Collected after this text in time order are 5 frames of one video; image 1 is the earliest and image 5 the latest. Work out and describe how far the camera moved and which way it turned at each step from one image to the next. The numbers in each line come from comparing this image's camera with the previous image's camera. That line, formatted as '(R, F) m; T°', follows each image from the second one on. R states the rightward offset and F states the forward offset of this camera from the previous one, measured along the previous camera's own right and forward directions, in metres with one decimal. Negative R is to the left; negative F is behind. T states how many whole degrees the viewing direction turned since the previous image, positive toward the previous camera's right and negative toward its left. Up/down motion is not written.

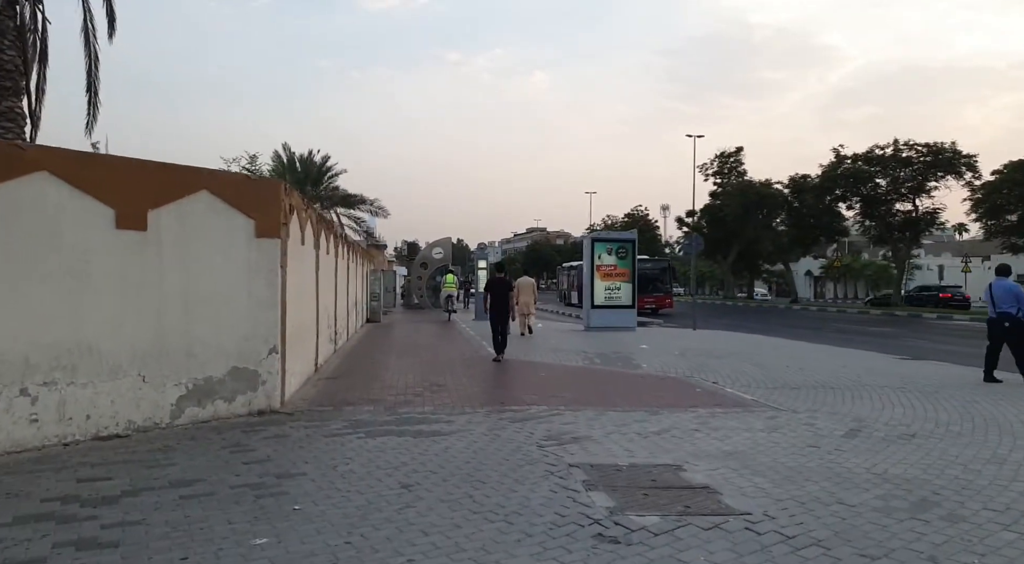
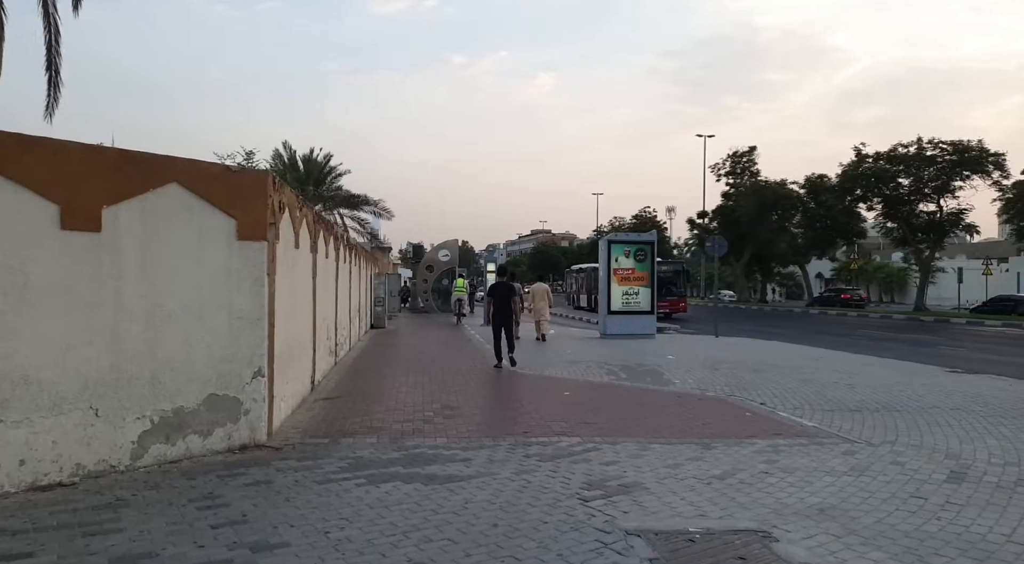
(-0.2, +1.2) m; 0°
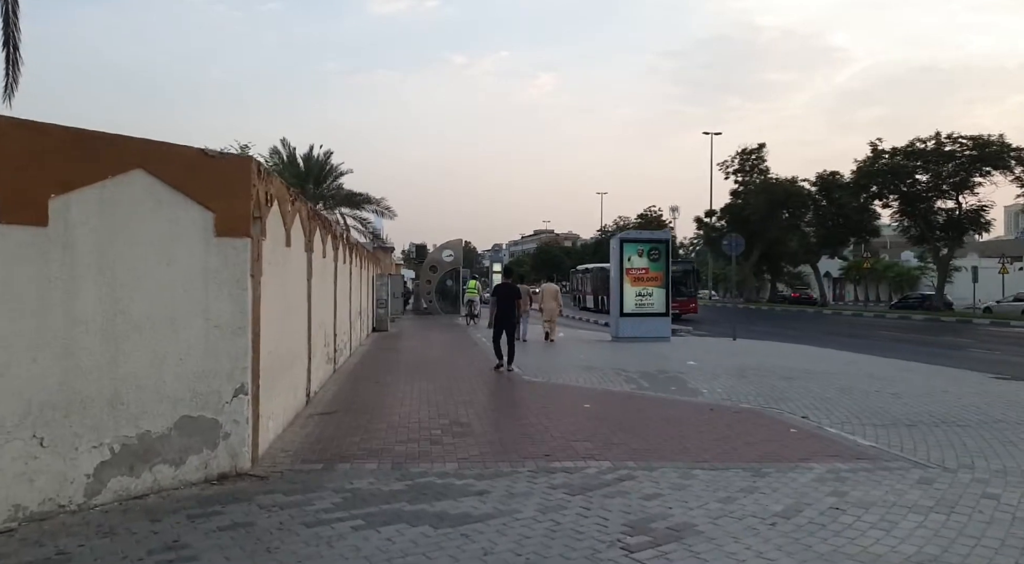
(-0.1, +0.9) m; 0°
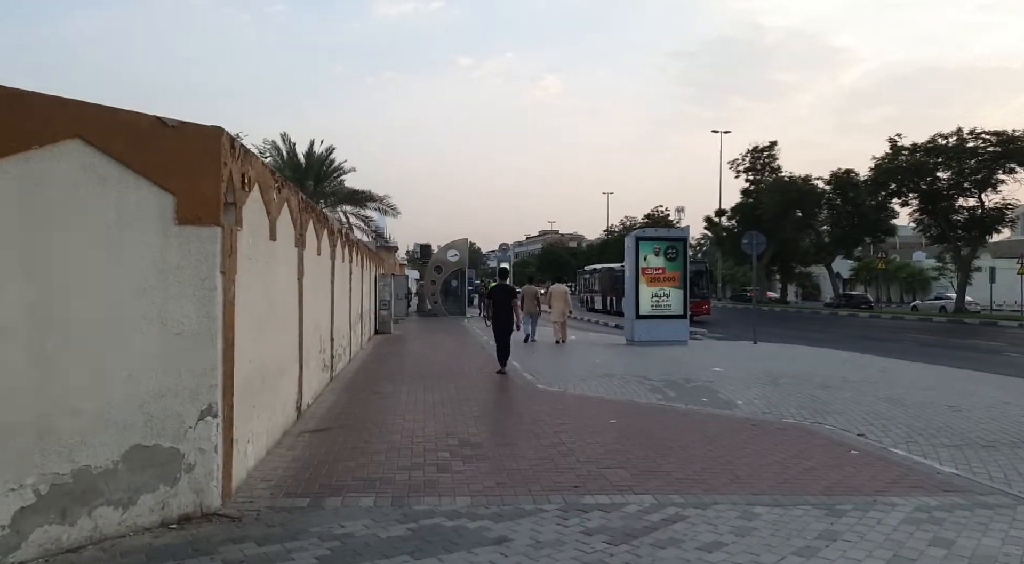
(-0.1, +1.0) m; 0°
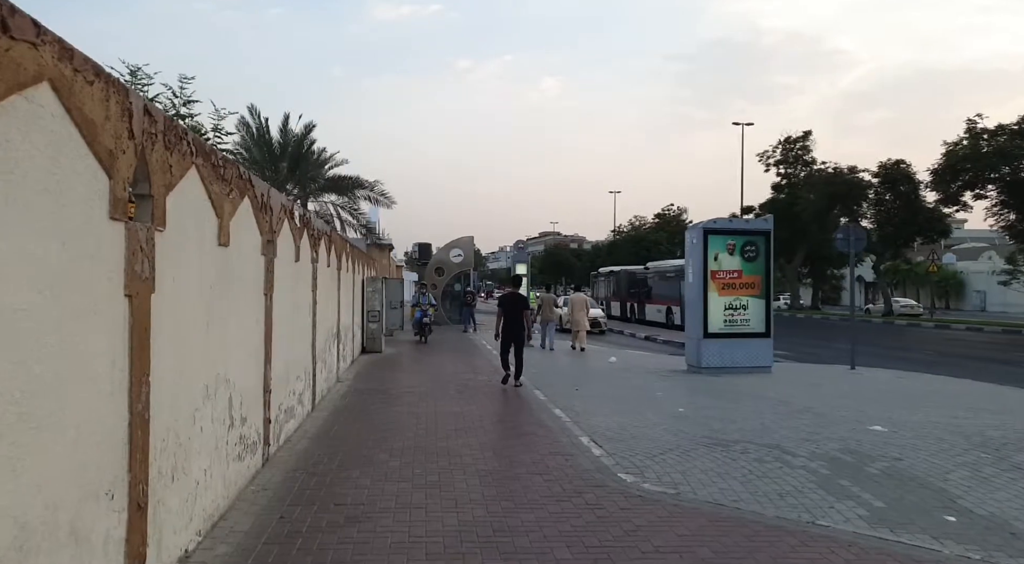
(-0.6, +4.8) m; 0°
